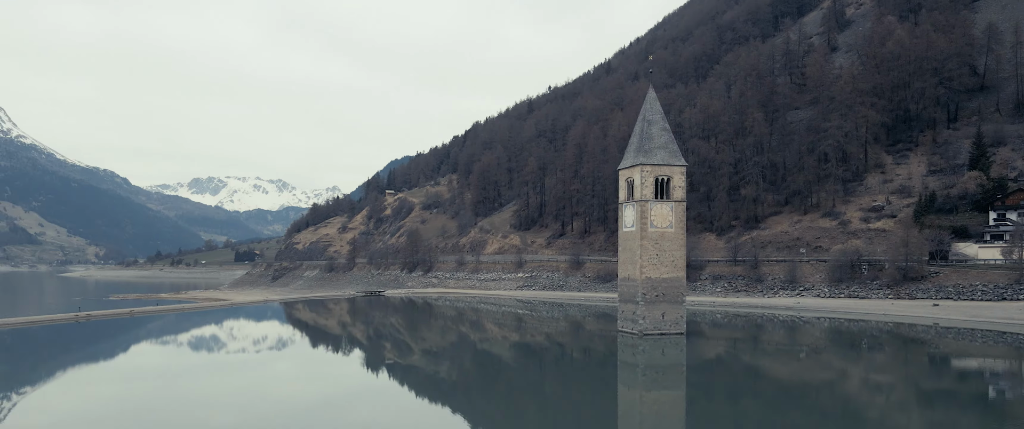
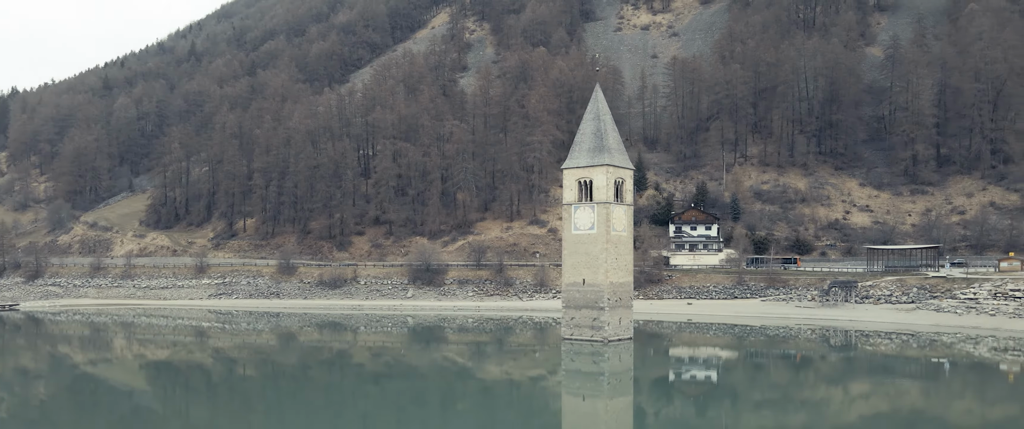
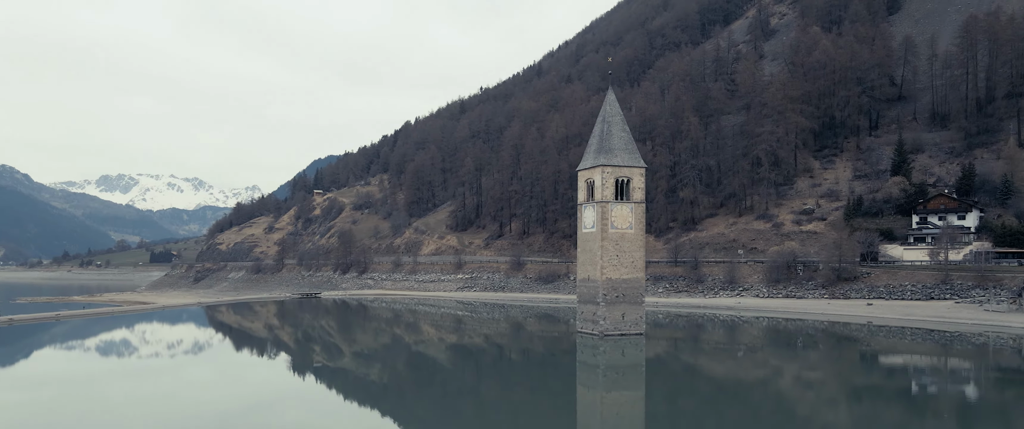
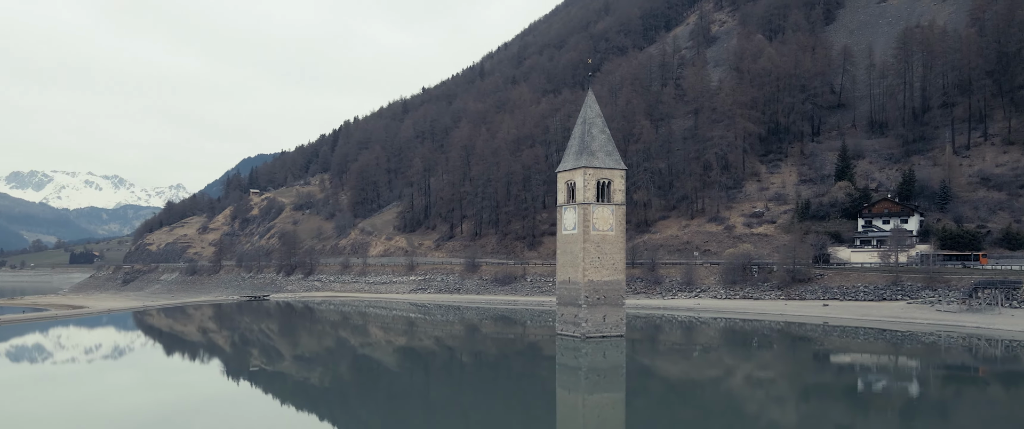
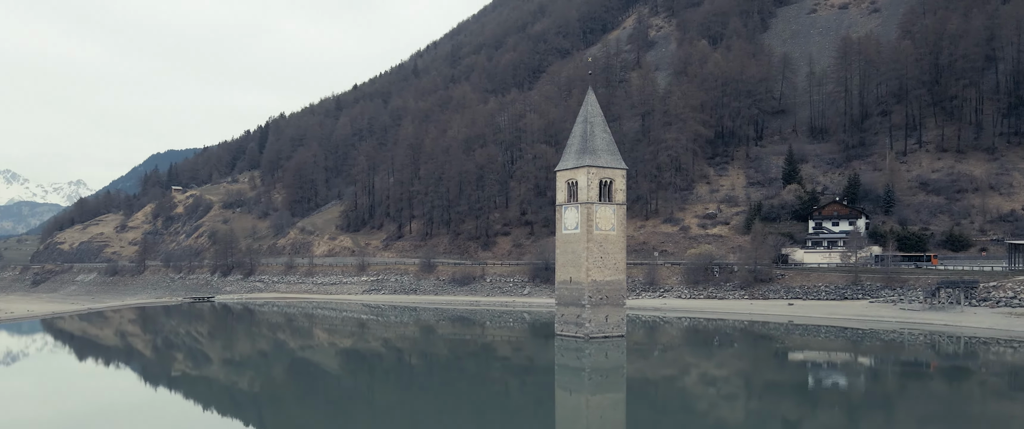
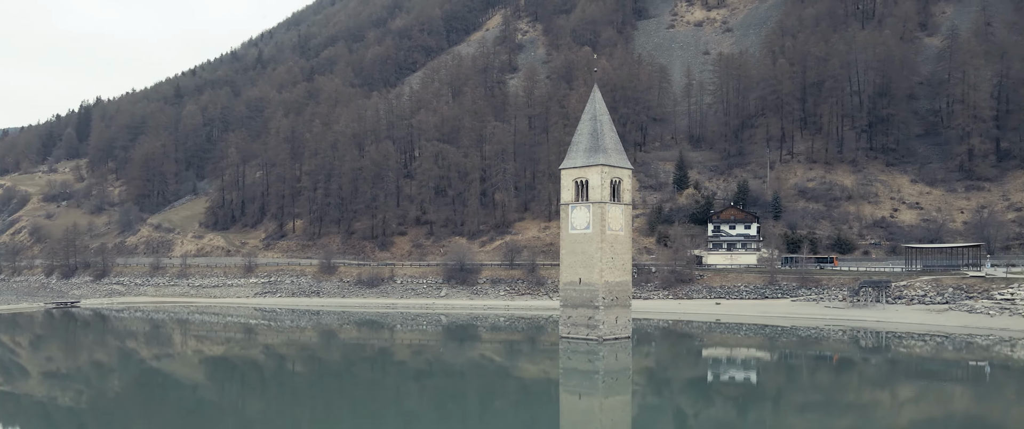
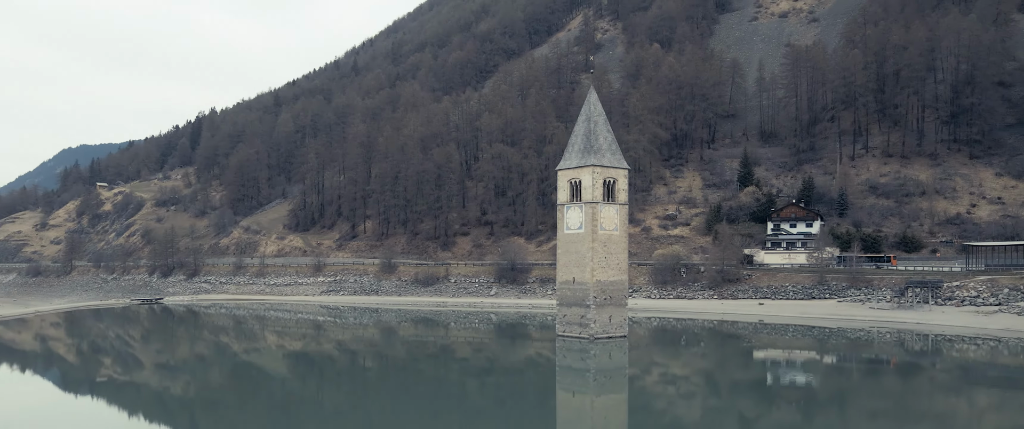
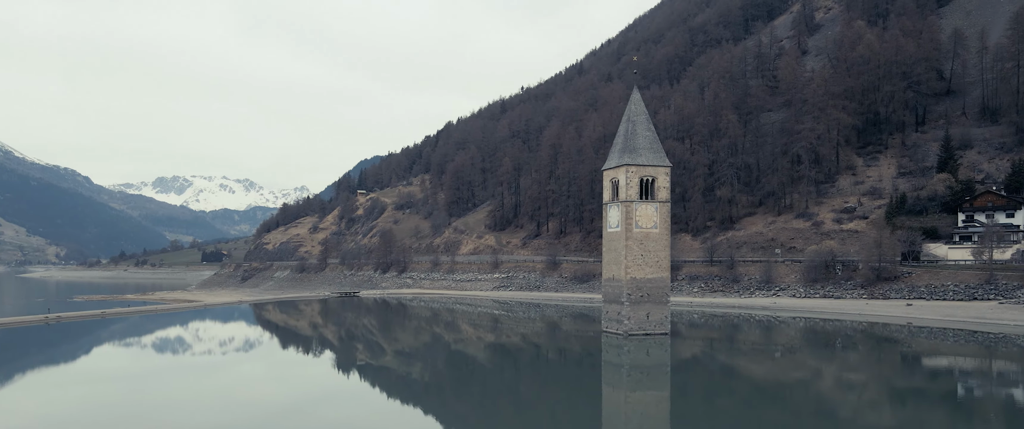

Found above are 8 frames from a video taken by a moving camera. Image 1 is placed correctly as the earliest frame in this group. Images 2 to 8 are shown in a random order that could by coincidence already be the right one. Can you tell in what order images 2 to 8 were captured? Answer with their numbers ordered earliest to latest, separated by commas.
8, 3, 4, 5, 7, 6, 2
